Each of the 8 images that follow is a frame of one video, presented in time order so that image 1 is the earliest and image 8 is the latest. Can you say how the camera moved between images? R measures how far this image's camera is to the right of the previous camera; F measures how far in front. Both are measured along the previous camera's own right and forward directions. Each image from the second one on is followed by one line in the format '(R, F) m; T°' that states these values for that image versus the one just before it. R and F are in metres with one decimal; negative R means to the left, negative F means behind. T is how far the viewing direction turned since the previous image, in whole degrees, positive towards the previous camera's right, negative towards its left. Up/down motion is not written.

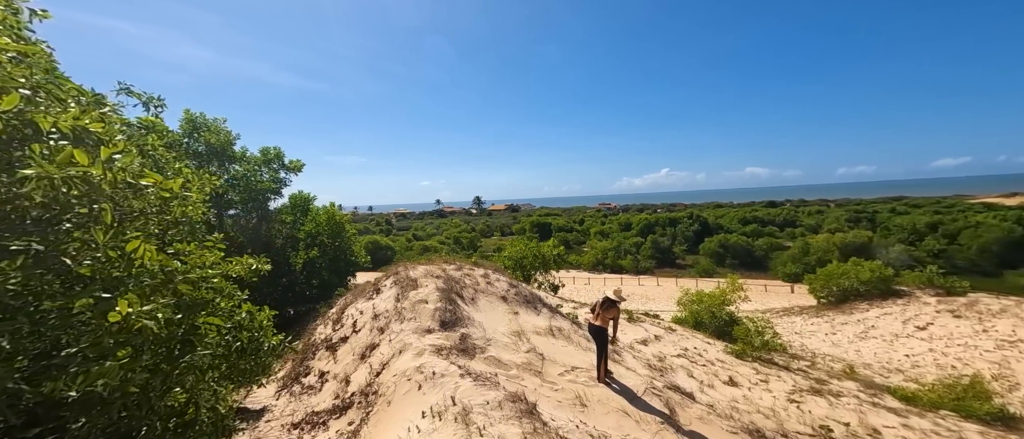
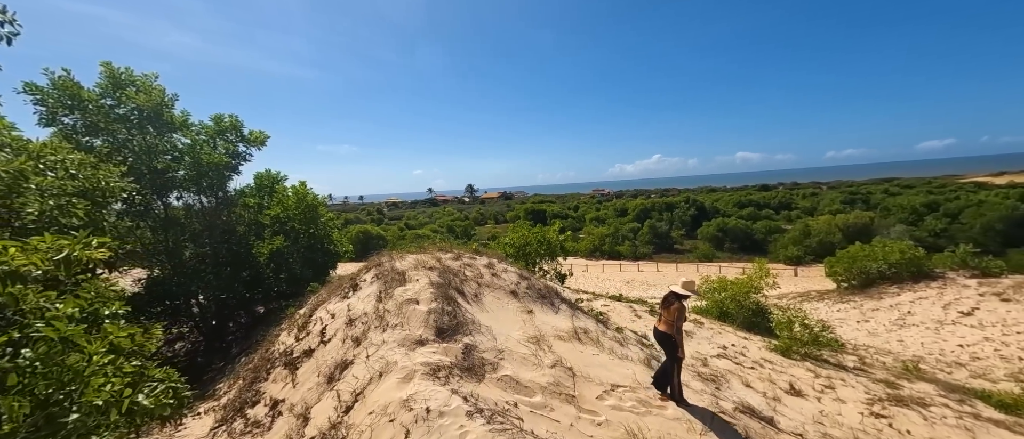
(-0.4, +1.9) m; +1°
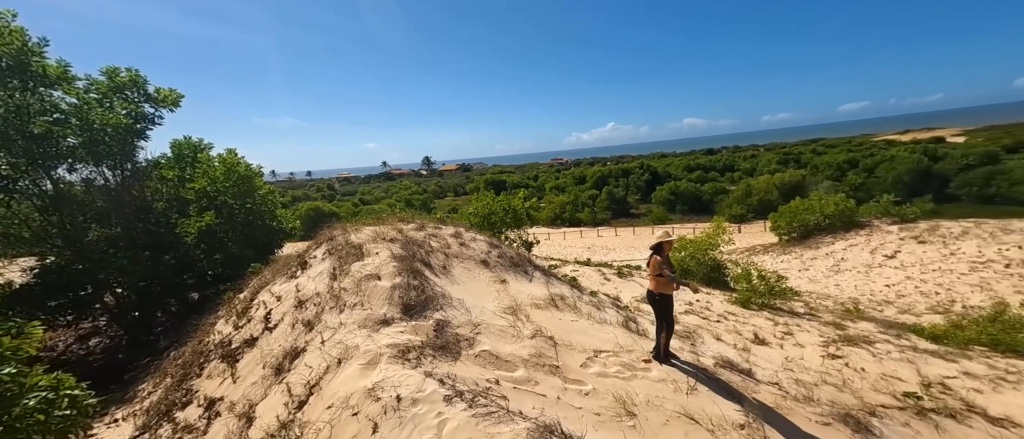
(-0.1, +0.6) m; +6°
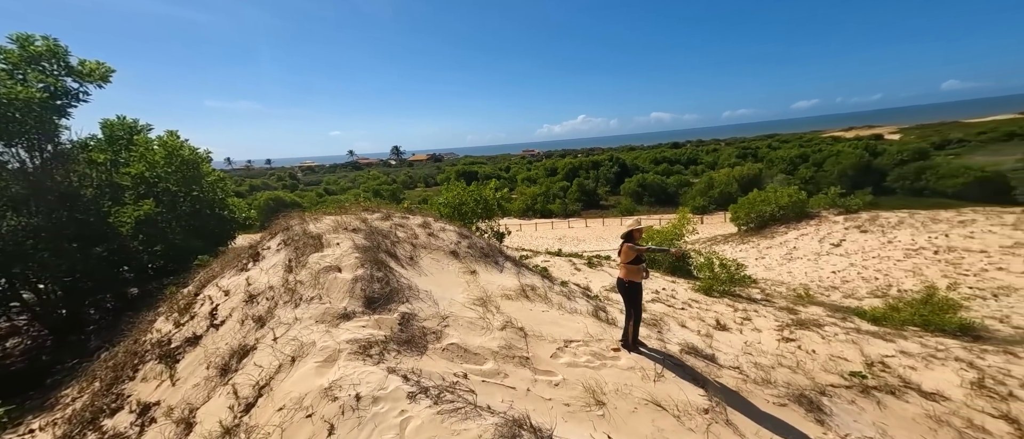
(0.0, +0.1) m; +4°
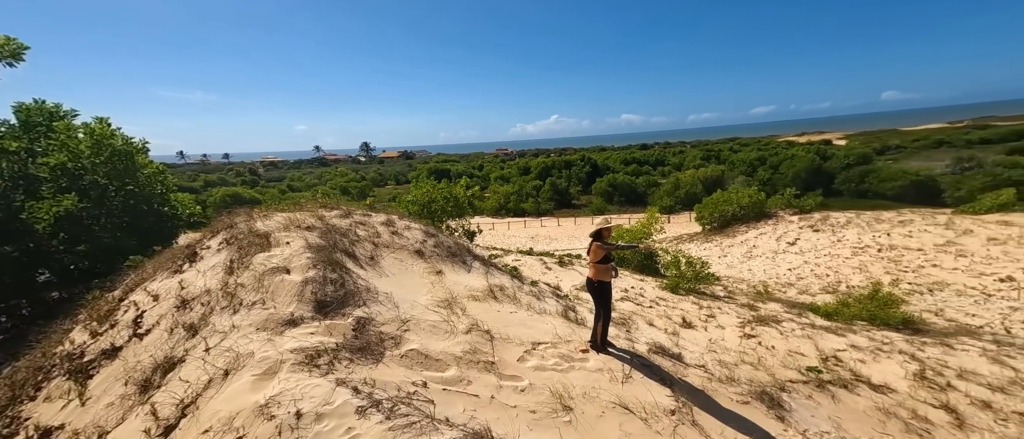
(+0.1, +0.2) m; +4°
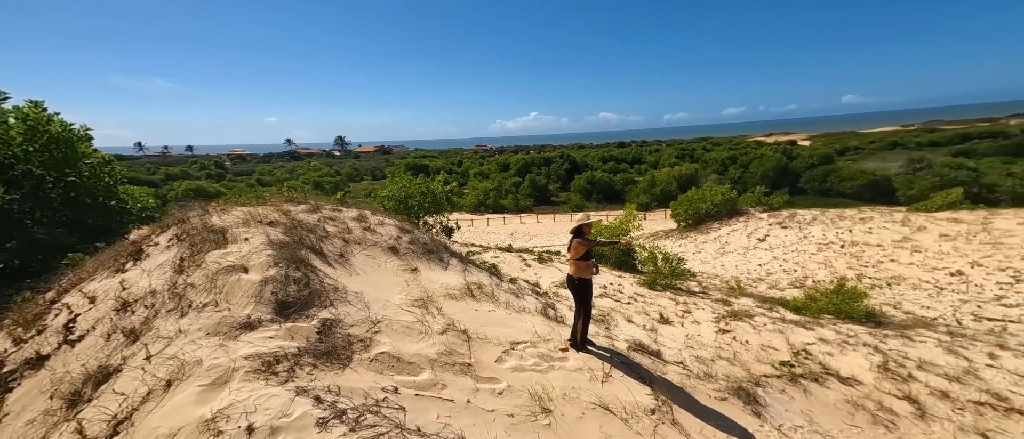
(0.0, +0.2) m; +3°
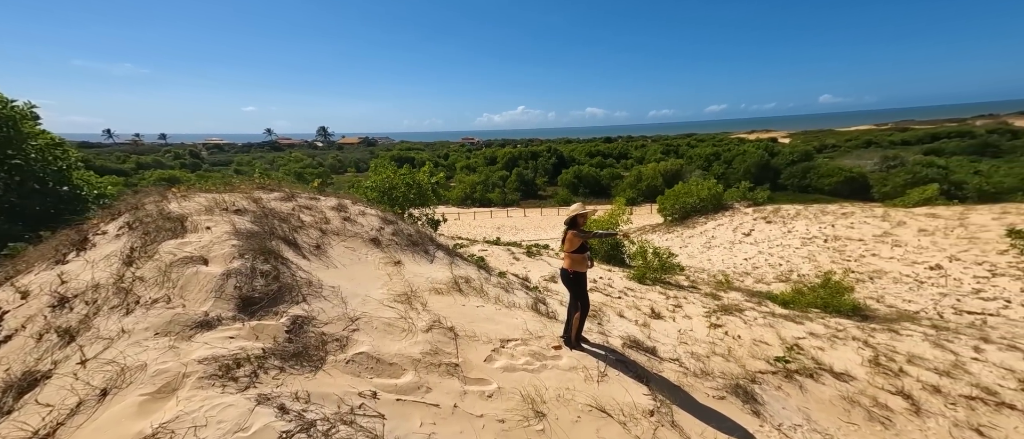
(-0.1, +0.3) m; +2°
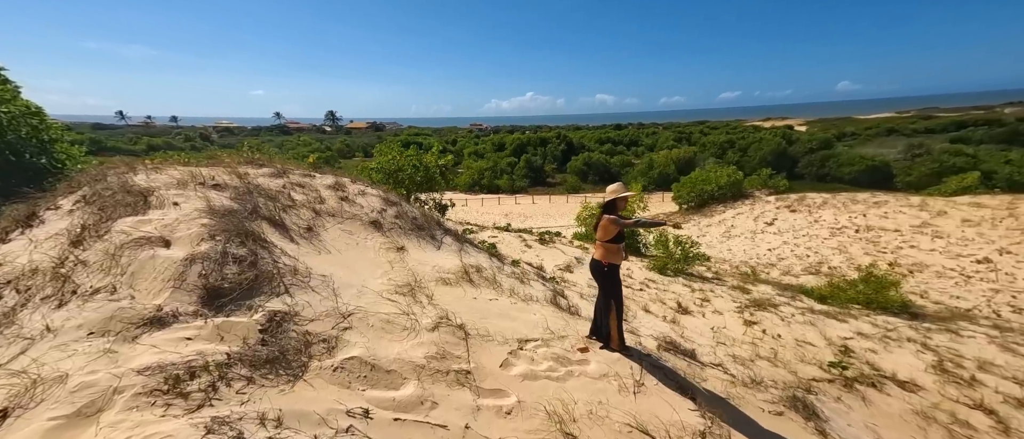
(-0.1, +0.7) m; -1°
